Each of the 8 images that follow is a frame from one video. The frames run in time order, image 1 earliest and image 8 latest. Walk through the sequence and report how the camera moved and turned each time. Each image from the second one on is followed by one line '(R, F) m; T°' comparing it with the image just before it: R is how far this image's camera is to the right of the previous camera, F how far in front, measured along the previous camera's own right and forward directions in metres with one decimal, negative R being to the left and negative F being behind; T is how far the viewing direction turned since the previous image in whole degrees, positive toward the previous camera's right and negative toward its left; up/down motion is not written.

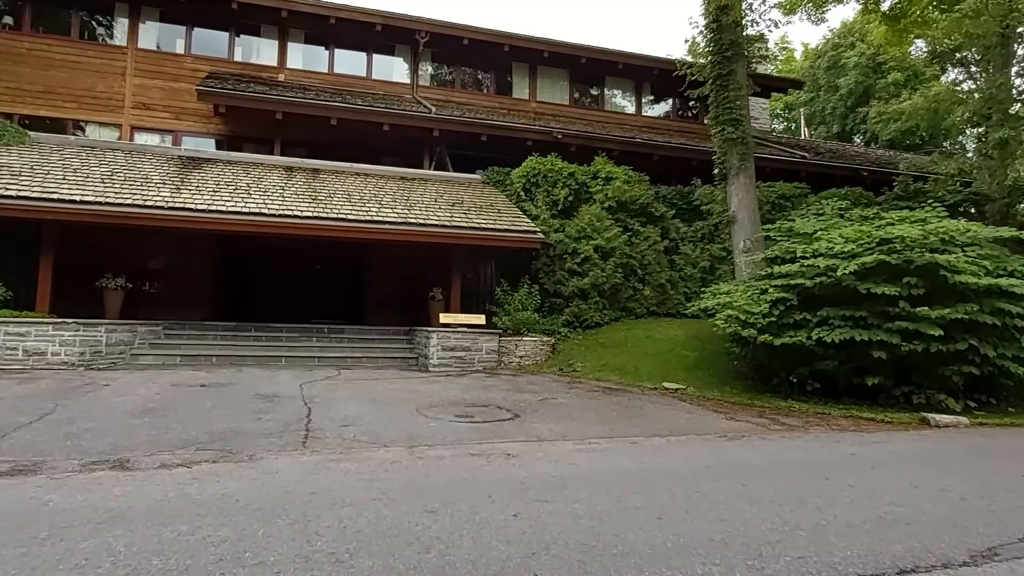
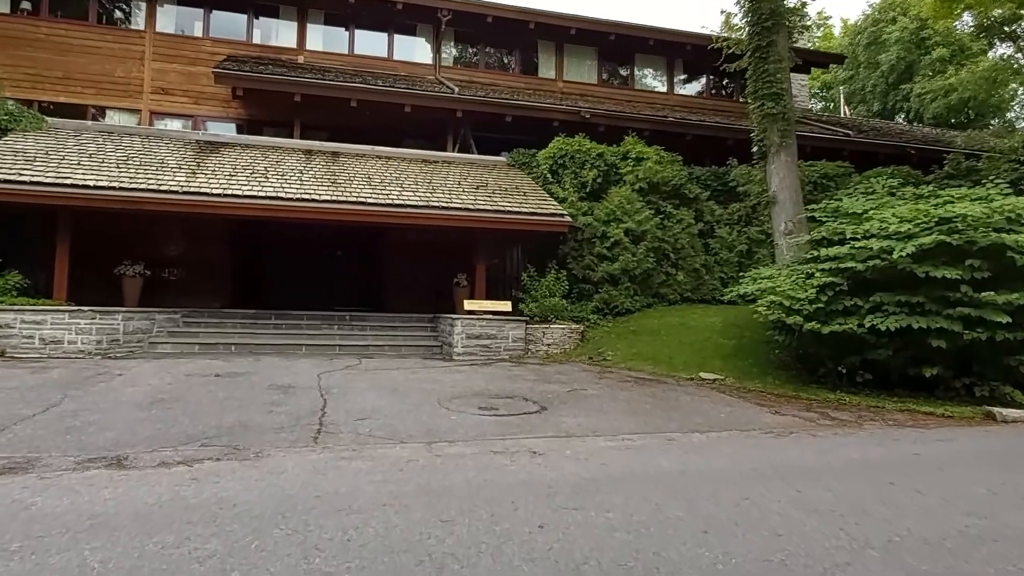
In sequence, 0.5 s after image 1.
(0.0, +0.5) m; -2°
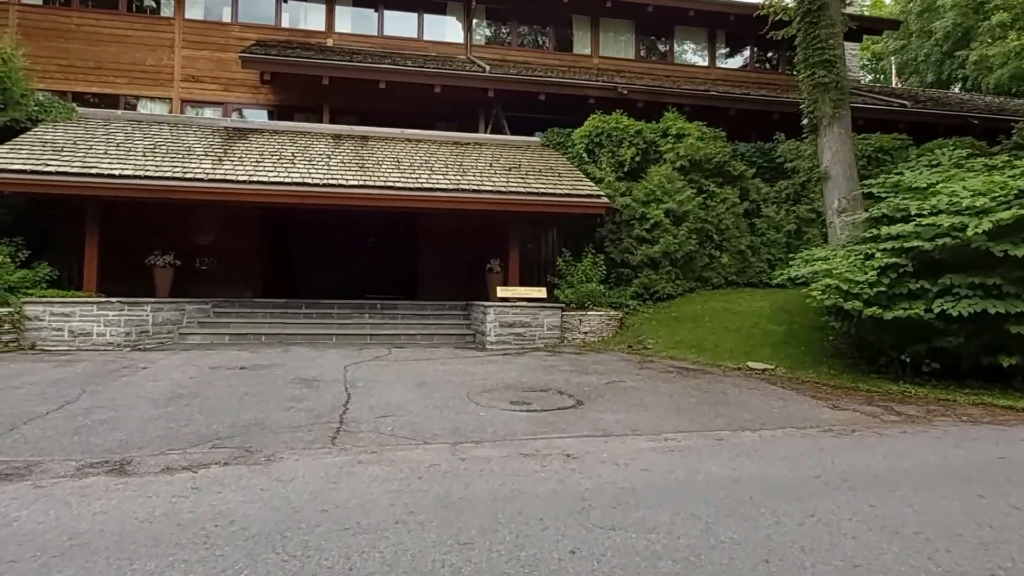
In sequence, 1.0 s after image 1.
(+0.1, +0.5) m; -3°
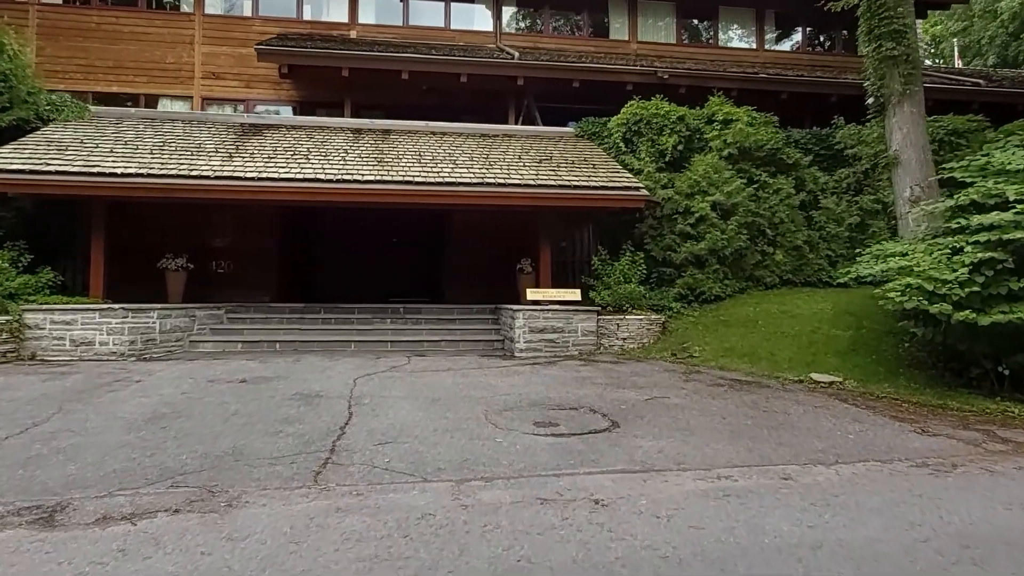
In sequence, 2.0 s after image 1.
(+0.2, +0.9) m; -3°
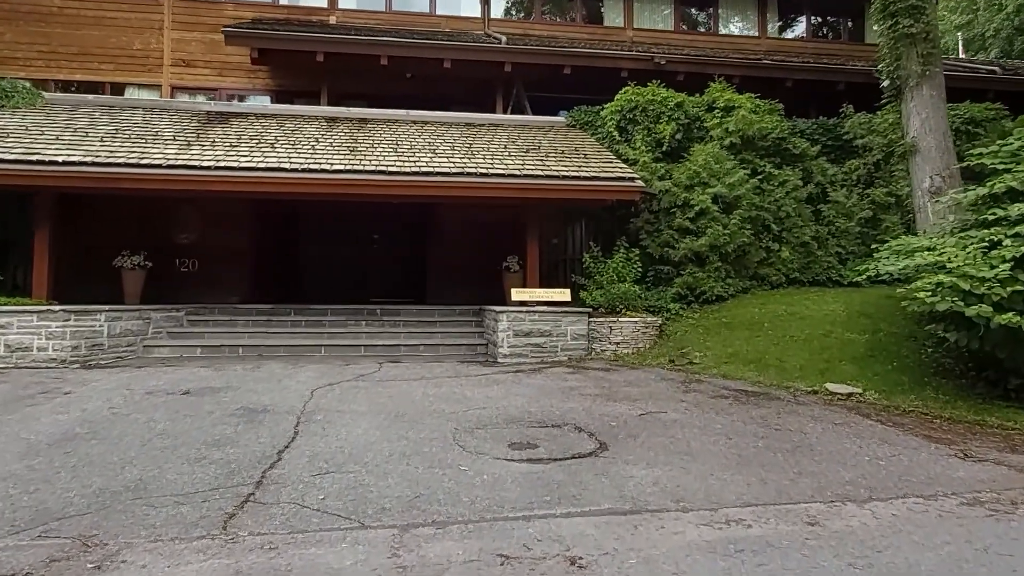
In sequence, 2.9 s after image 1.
(+0.2, +0.8) m; 0°
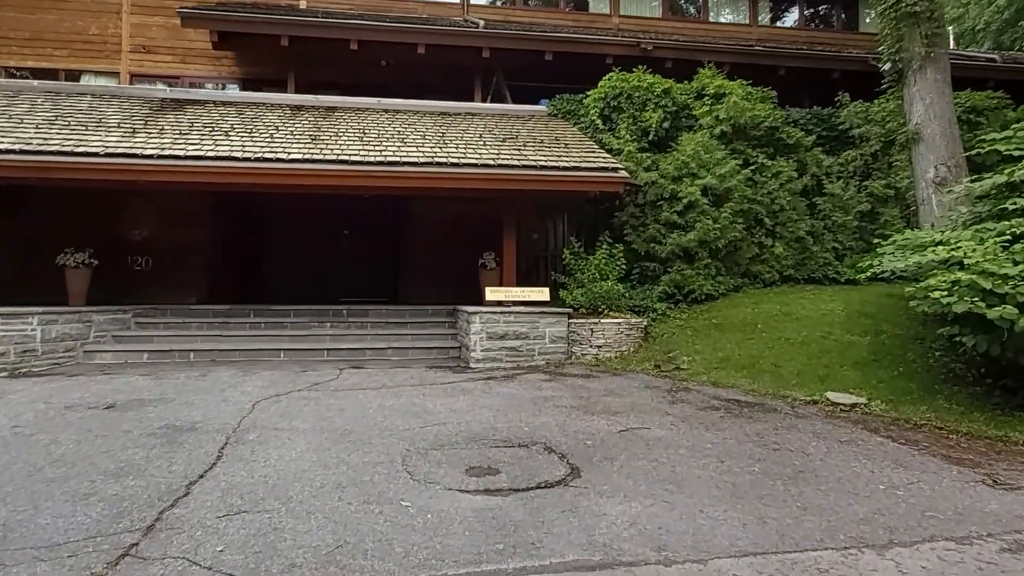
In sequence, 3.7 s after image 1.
(+0.2, +0.7) m; +1°
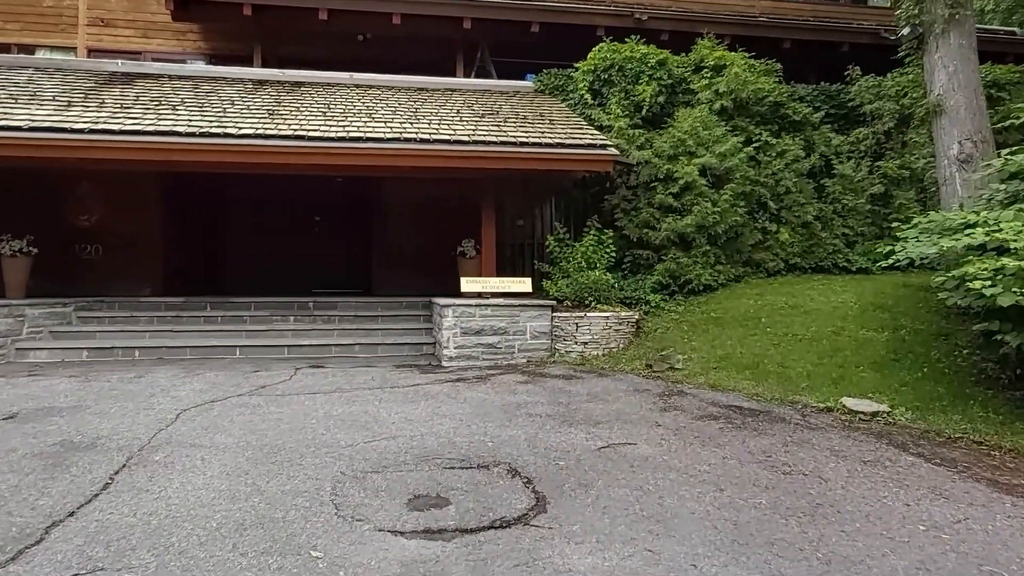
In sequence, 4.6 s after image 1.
(+0.2, +0.8) m; 0°
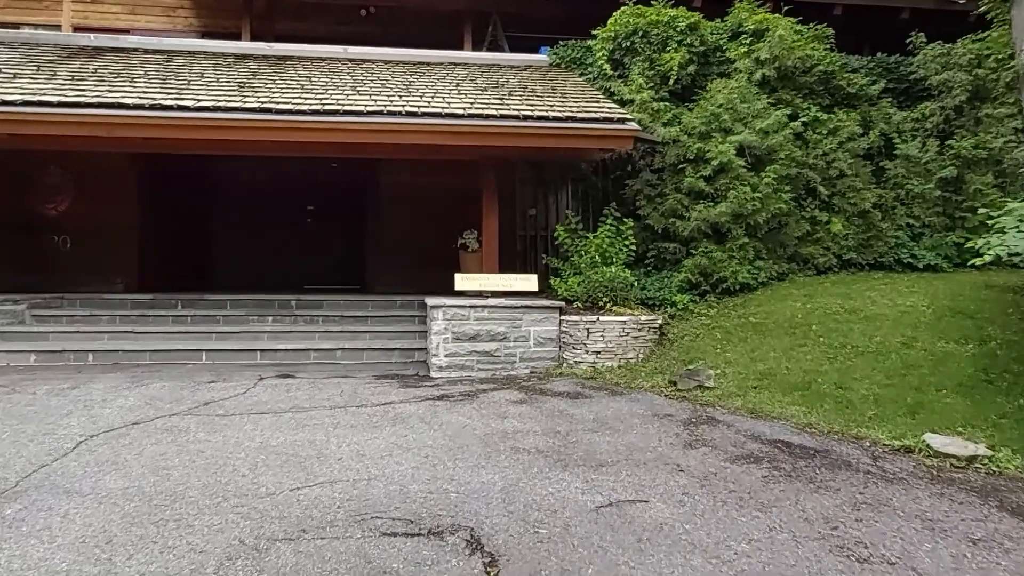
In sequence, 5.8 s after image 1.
(+0.3, +1.1) m; -3°
